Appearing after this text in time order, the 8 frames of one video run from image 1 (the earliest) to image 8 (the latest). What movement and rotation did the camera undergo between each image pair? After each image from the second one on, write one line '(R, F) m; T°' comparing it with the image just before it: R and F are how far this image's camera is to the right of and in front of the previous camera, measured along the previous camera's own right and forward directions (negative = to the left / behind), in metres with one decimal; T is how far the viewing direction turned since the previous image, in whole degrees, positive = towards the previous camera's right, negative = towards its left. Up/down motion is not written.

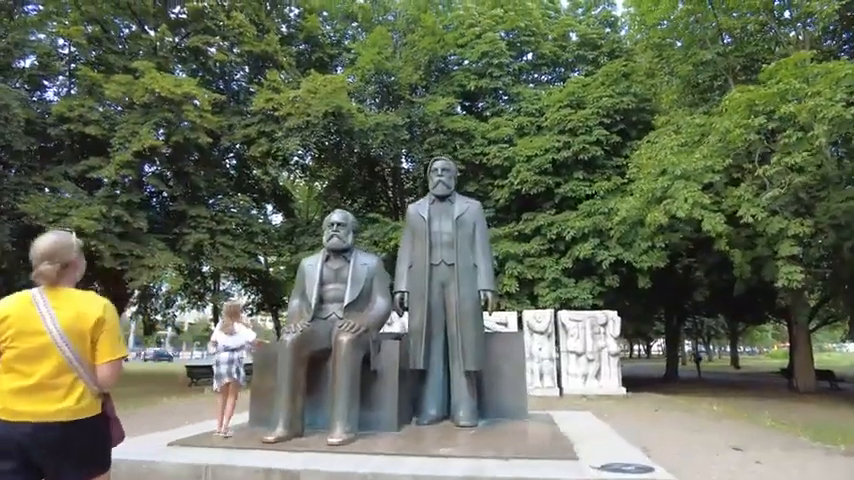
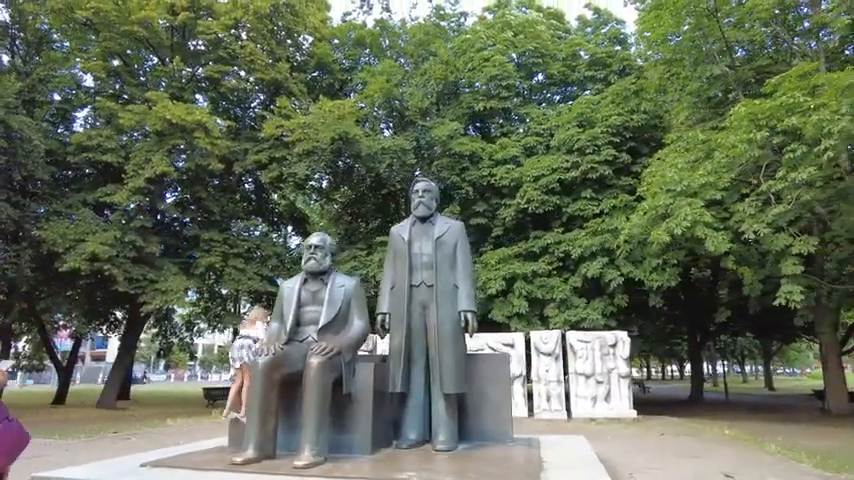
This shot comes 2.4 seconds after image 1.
(+0.5, 0.0) m; -3°
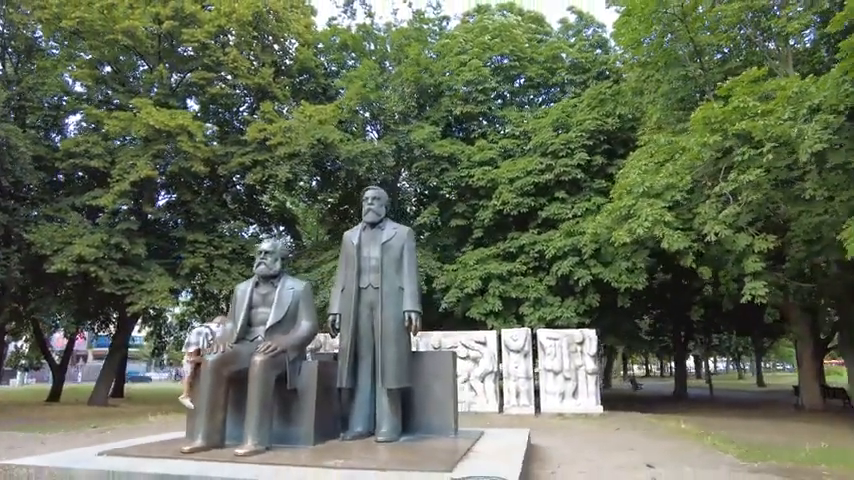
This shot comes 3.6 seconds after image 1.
(+0.7, -0.4) m; 0°
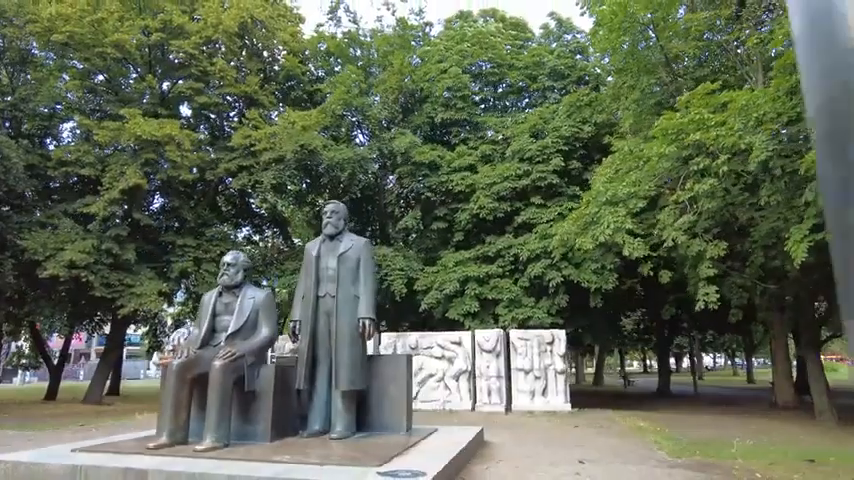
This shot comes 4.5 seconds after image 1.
(+0.6, -0.5) m; 0°
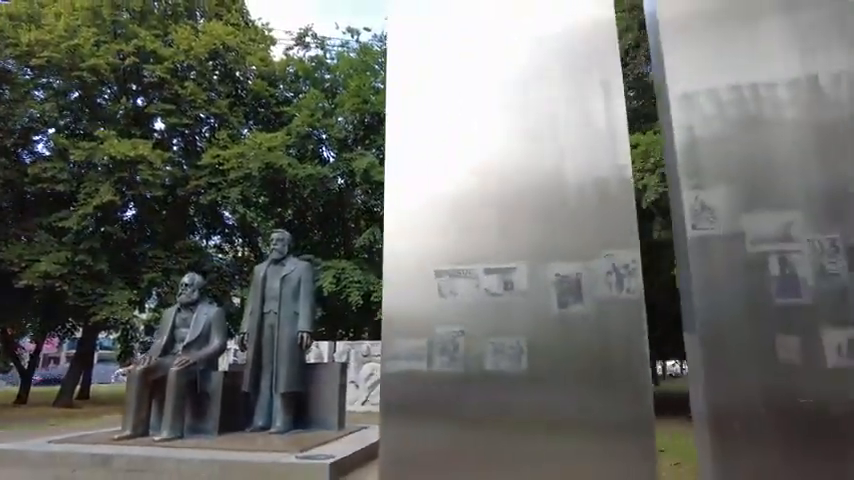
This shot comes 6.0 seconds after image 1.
(+0.7, -1.3) m; +2°
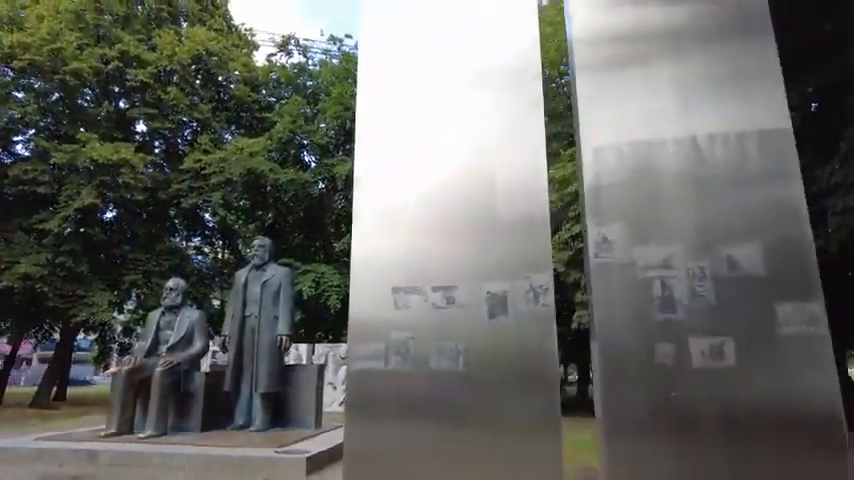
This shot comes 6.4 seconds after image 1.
(+0.1, -0.5) m; +2°
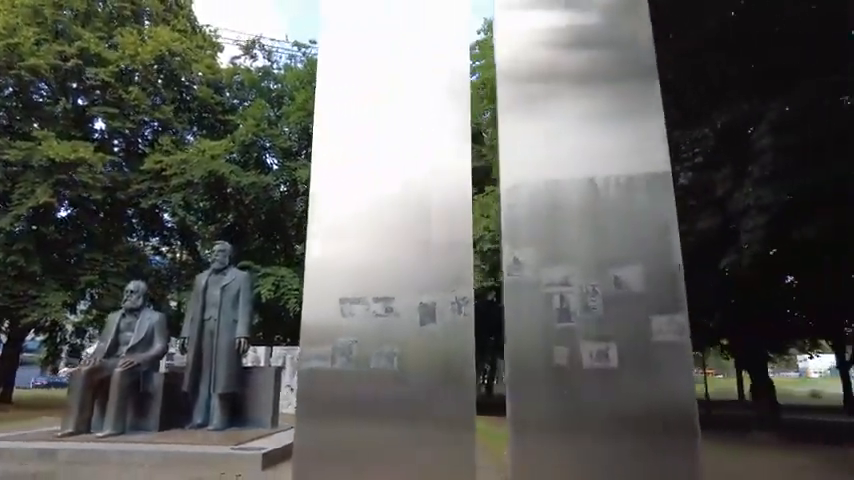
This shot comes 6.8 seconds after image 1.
(+0.1, -0.5) m; +4°
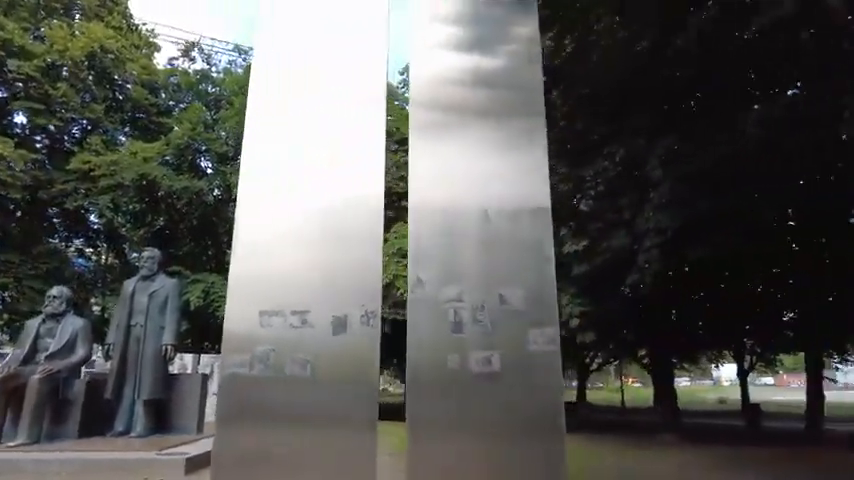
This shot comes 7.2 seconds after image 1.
(+0.2, -0.4) m; +6°
